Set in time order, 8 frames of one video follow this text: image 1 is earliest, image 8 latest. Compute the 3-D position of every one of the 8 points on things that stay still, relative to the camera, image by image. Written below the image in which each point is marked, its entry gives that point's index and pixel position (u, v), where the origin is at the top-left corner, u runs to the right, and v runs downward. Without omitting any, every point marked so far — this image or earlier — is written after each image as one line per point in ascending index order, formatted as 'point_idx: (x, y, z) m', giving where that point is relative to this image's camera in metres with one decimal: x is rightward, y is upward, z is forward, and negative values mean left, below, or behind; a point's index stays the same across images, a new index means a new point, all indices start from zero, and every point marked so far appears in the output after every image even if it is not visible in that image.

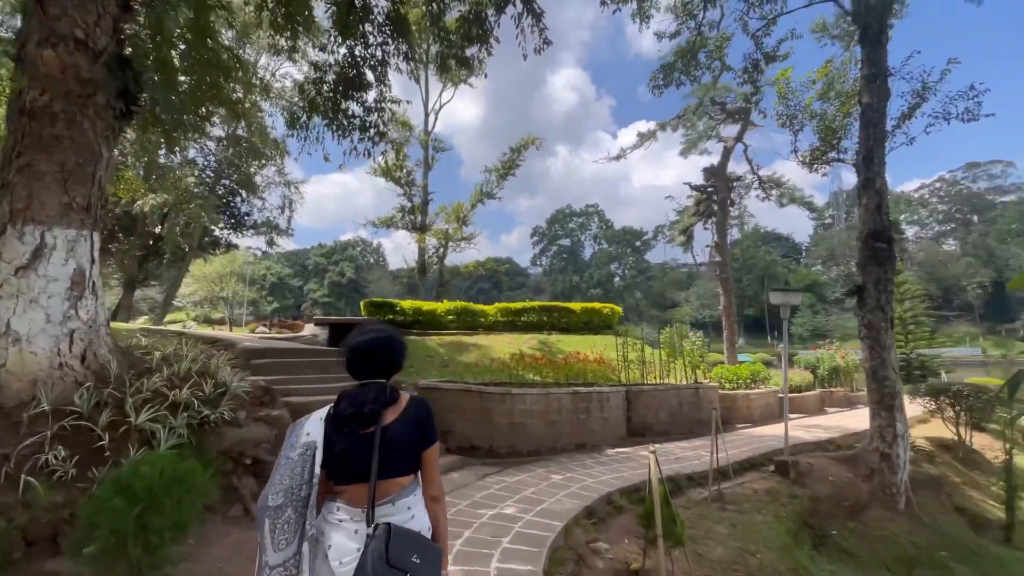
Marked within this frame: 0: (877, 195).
0: (+5.1, +1.3, +6.6) m
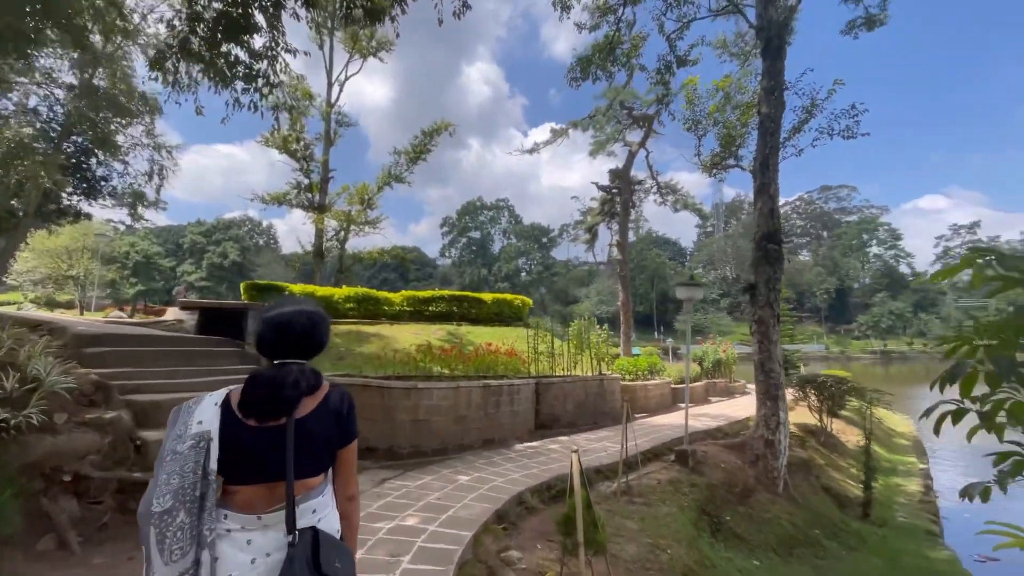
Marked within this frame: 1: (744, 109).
0: (+3.9, +1.3, +7.1) m
1: (+4.2, +3.3, +8.6) m
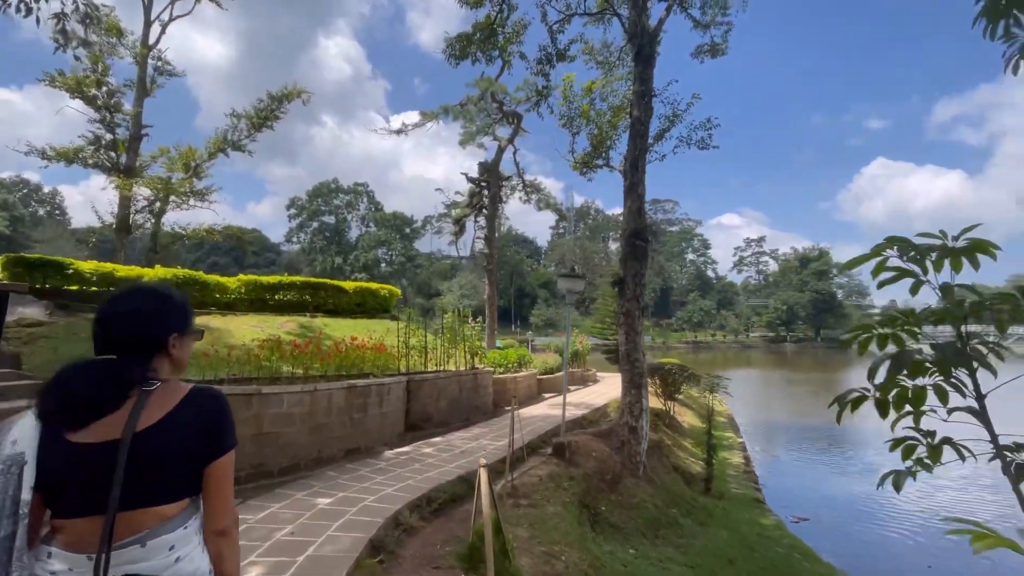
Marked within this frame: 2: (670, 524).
0: (+2.0, +1.4, +7.4) m
1: (+2.0, +3.4, +9.0) m
2: (+2.0, -2.9, +5.8) m
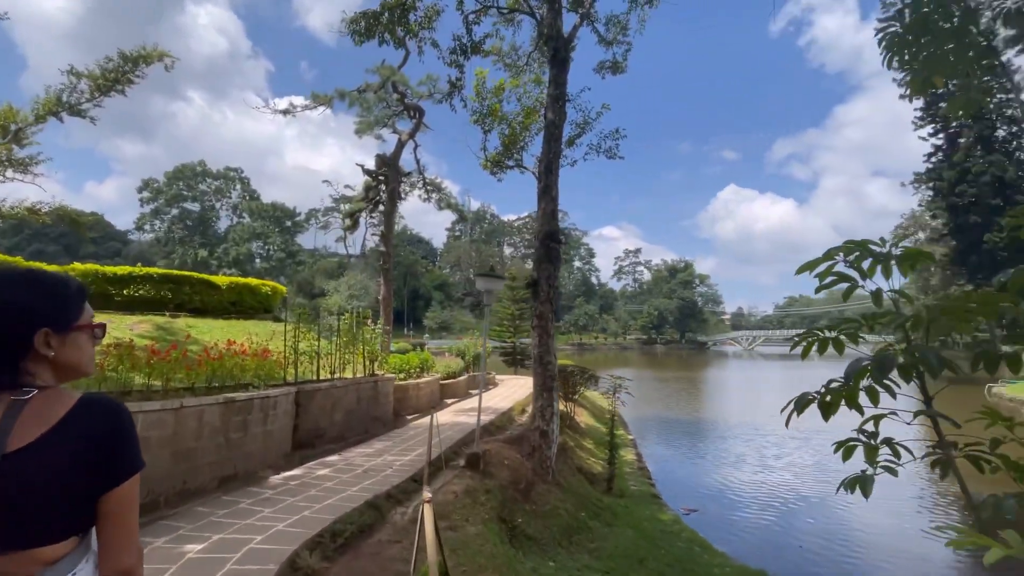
0: (+0.7, +1.4, +7.4) m
1: (+0.3, +3.3, +8.9) m
2: (+0.9, -2.9, +5.7) m
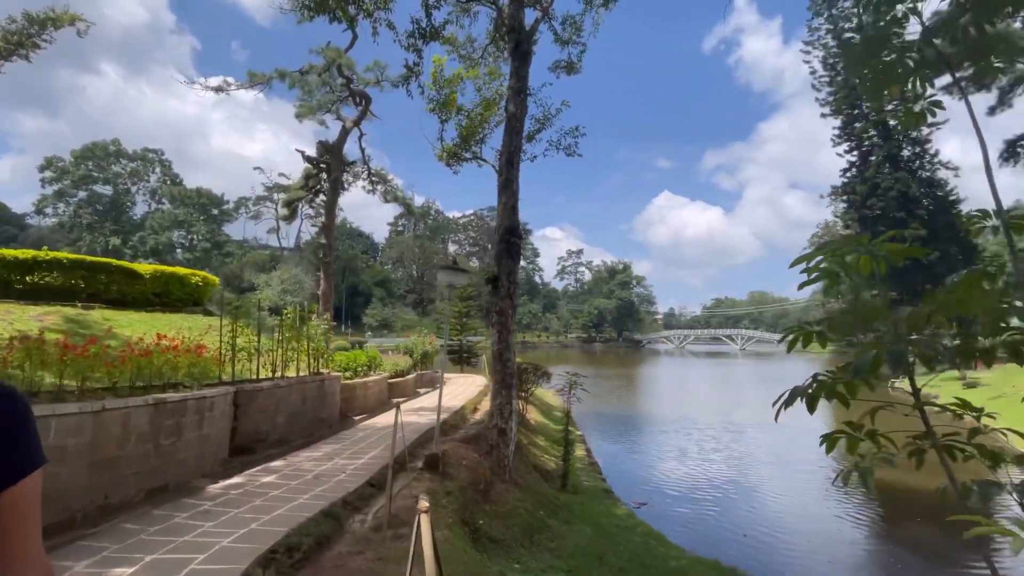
0: (0.0, +1.4, +7.3) m
1: (-0.5, +3.4, +8.7) m
2: (+0.4, -2.9, +5.6) m
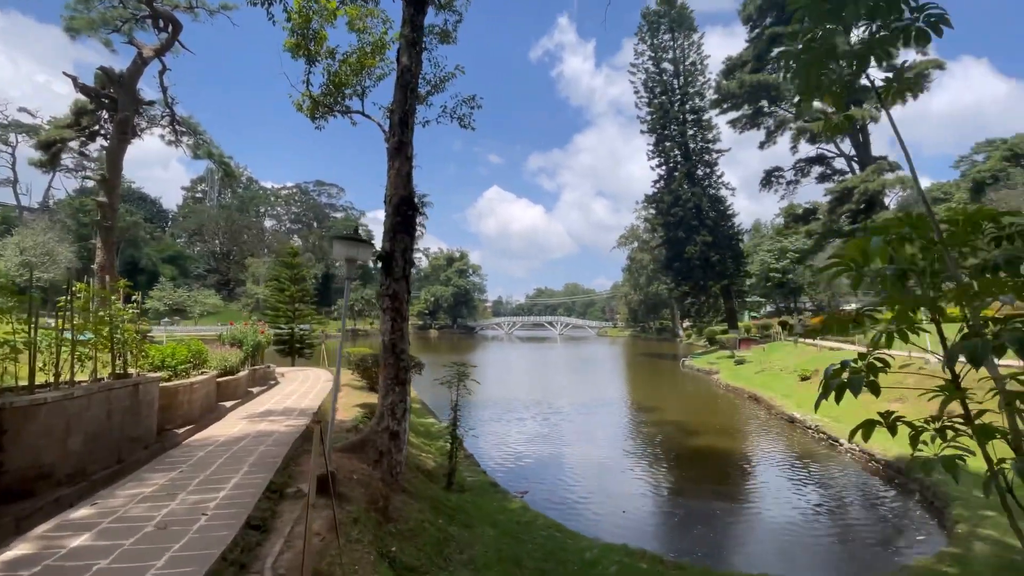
0: (-1.4, +1.7, +6.3) m
1: (-2.3, +3.7, +7.4) m
2: (-0.7, -2.7, +5.0) m
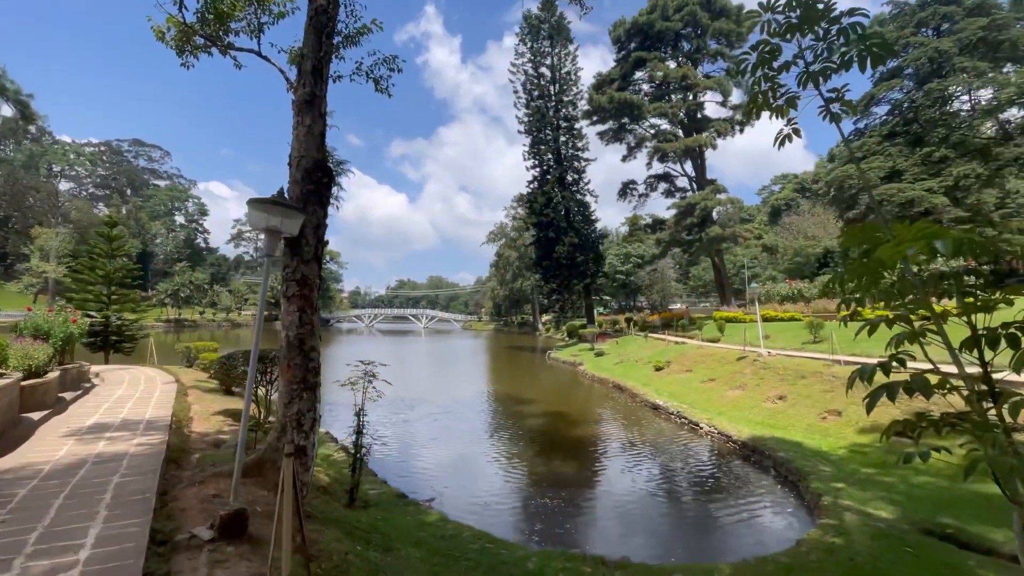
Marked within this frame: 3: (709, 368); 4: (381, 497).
0: (-2.1, +1.9, +5.2) m
1: (-3.3, +3.9, +6.0) m
2: (-1.2, -2.6, +4.2) m
3: (+7.1, -2.9, +16.8) m
4: (-1.9, -2.9, +6.5) m
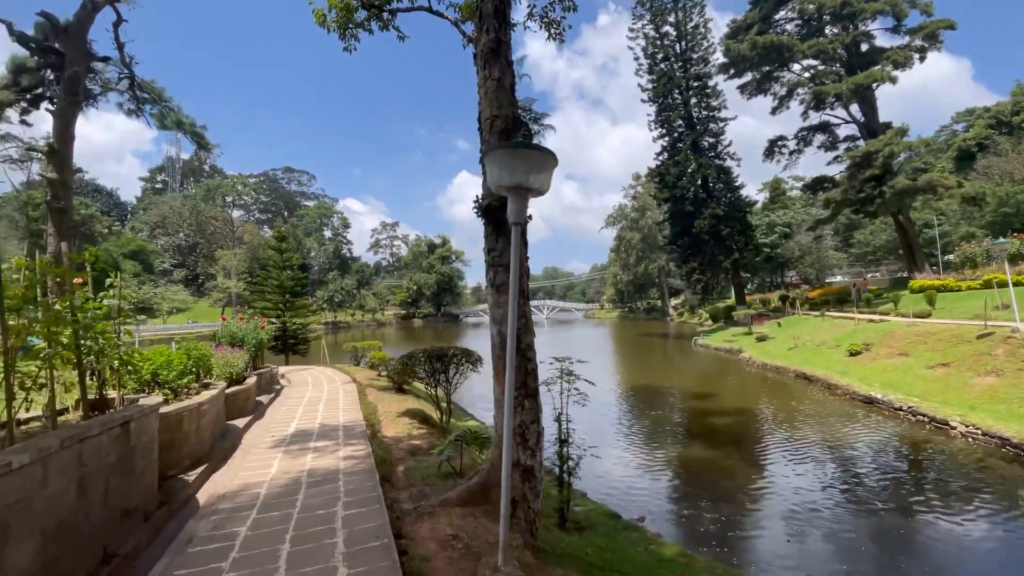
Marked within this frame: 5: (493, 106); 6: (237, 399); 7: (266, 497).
0: (0.0, +2.0, +4.3) m
1: (-1.1, +4.0, +5.3) m
2: (+0.9, -2.4, +3.2) m
3: (+12.1, -1.8, +13.3) m
4: (+0.9, -2.7, +5.6) m
5: (-0.2, +1.6, +4.1) m
6: (-3.8, -1.5, +6.6) m
7: (-2.0, -1.7, +3.7) m
